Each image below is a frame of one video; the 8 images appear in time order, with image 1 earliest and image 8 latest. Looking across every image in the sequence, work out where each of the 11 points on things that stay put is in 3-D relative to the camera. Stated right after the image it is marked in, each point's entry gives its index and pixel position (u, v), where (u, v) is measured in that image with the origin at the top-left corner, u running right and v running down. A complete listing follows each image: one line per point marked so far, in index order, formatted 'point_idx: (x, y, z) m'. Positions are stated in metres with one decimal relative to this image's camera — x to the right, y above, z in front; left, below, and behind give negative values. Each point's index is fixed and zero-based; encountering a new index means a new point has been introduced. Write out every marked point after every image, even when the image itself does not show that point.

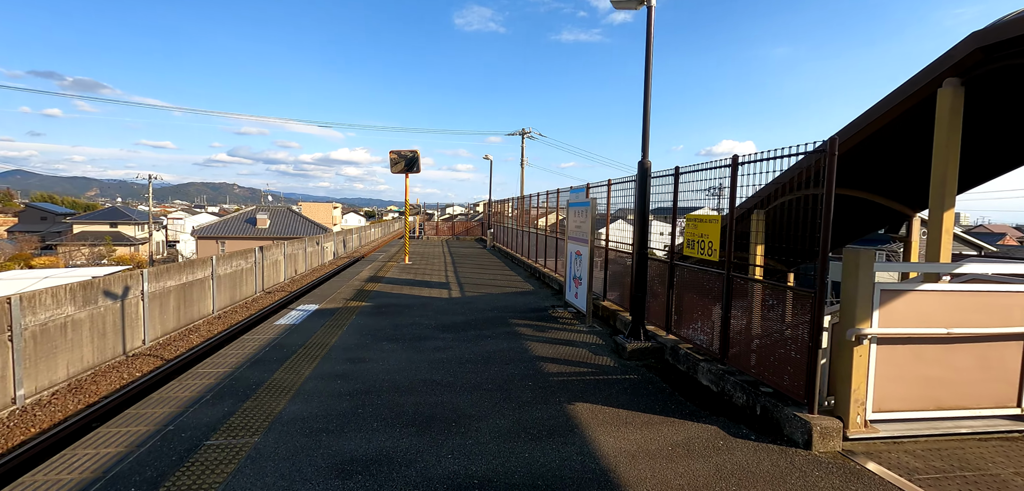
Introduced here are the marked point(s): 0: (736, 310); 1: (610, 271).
0: (+2.4, -0.7, +5.1) m
1: (+1.8, -0.5, +8.7) m
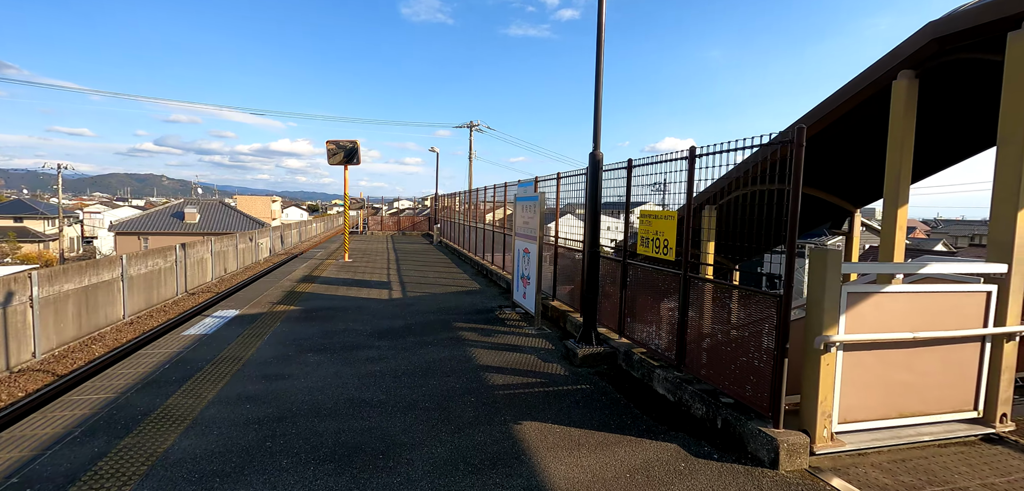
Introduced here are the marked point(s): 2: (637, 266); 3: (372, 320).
0: (+1.8, -0.7, +4.7) m
1: (+0.8, -0.4, +8.3) m
2: (+1.5, -0.2, +5.8) m
3: (-2.4, -1.3, +8.1) m
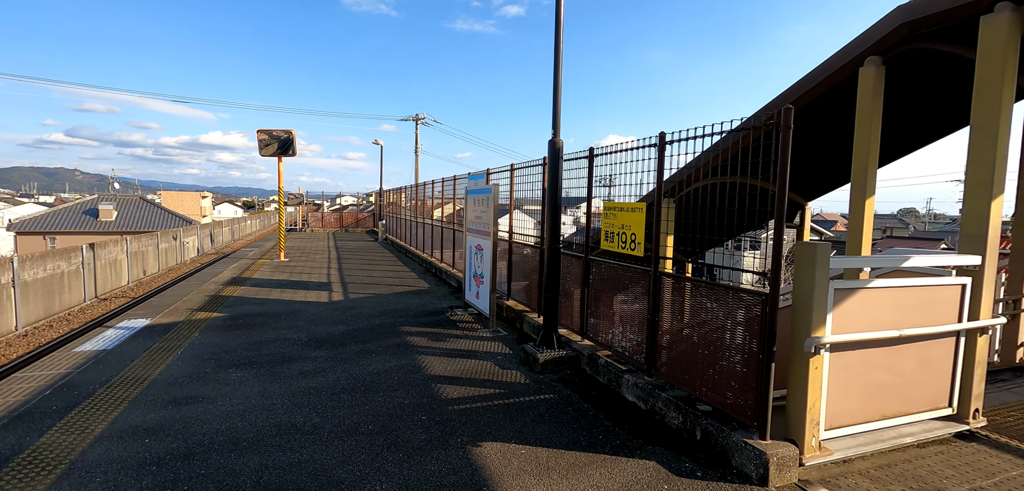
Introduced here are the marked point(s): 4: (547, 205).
0: (+1.4, -0.6, +4.4) m
1: (+0.1, -0.4, +7.8) m
2: (+1.0, -0.2, +5.3) m
3: (-3.1, -1.2, +7.3) m
4: (+0.4, +0.5, +5.6) m
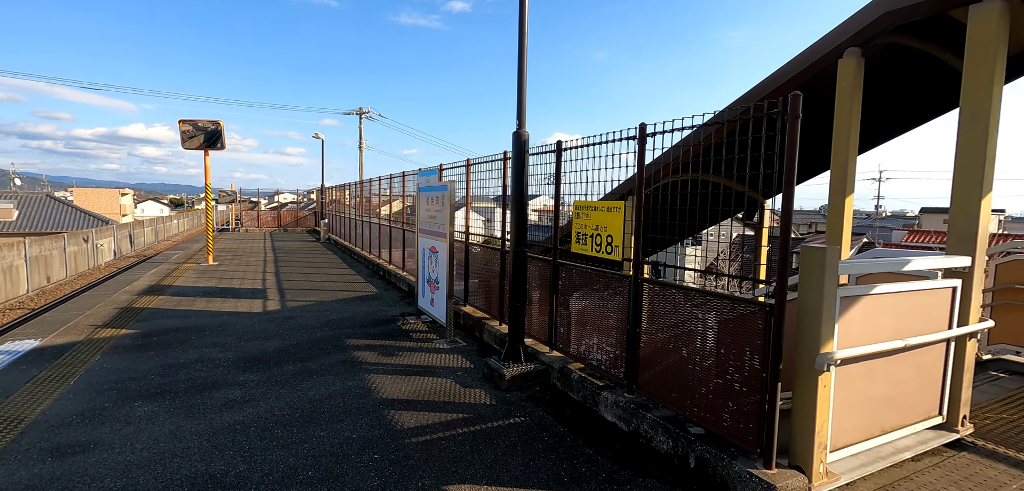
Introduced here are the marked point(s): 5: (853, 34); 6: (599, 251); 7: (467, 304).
0: (+1.1, -0.7, +3.9) m
1: (-0.6, -0.4, +7.2) m
2: (+0.6, -0.2, +4.9) m
3: (-3.7, -1.3, +6.4) m
4: (0.0, +0.4, +5.0) m
5: (+3.0, +1.9, +4.3) m
6: (+0.8, 0.0, +4.5) m
7: (-0.7, -0.9, +7.4) m
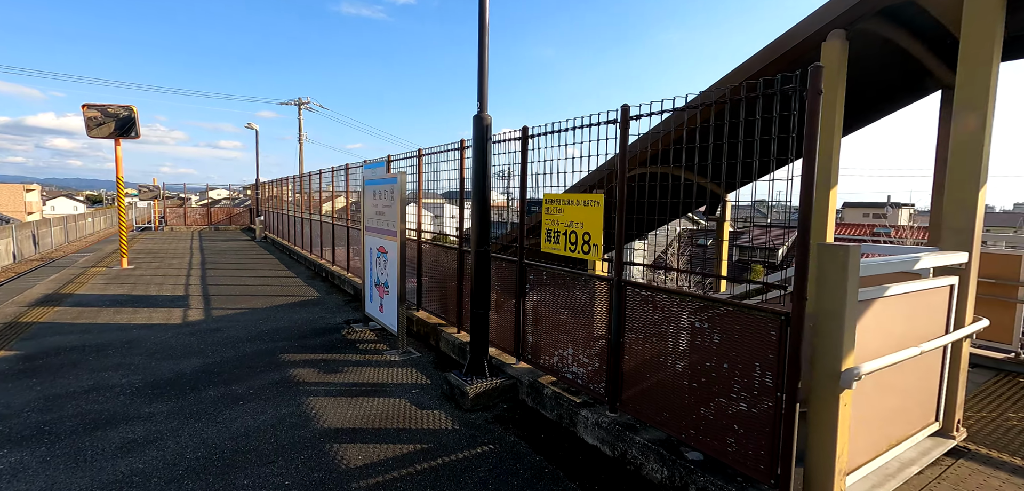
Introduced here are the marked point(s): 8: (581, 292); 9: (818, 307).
0: (+0.9, -0.6, +3.5) m
1: (-1.2, -0.4, +6.6) m
2: (+0.3, -0.2, +4.4) m
3: (-4.1, -1.3, +5.4) m
4: (-0.4, +0.4, +4.4) m
5: (+2.7, +1.9, +4.0) m
6: (+0.5, 0.0, +4.0) m
7: (-1.3, -0.9, +6.8) m
8: (+0.6, -0.4, +3.9) m
9: (+1.7, -0.3, +2.6) m
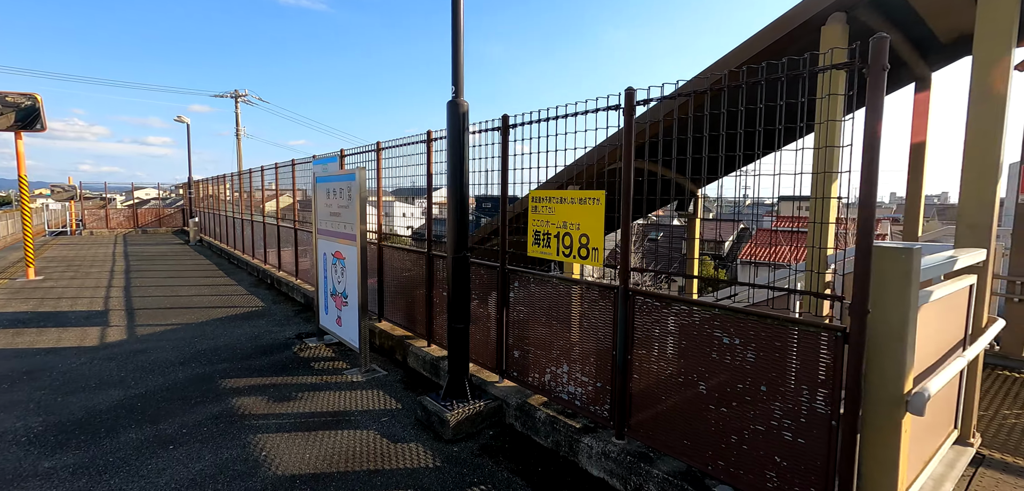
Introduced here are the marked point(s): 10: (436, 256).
0: (+0.8, -0.7, +3.0) m
1: (-1.5, -0.4, +5.9) m
2: (+0.1, -0.2, +3.9) m
3: (-4.3, -1.4, +4.5) m
4: (-0.5, +0.4, +3.9) m
5: (+2.6, +1.9, +3.7) m
6: (+0.4, -0.1, +3.5) m
7: (-1.6, -0.9, +6.1) m
8: (+0.5, -0.4, +3.5) m
9: (+1.7, -0.3, +2.3) m
10: (-0.8, -0.1, +5.0) m
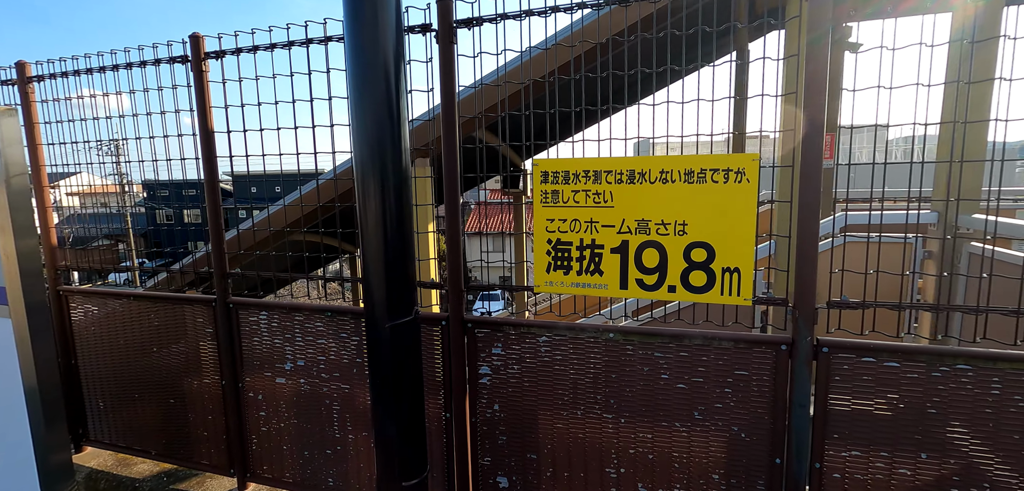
0: (+1.2, -0.7, +1.6) m
1: (-2.4, -0.7, +2.8) m
2: (+0.1, -0.3, +1.9) m
3: (-3.9, -2.0, +0.1) m
4: (-0.5, +0.2, +1.5) m
5: (+2.0, +2.1, +3.0) m
6: (+0.5, -0.1, +1.8) m
7: (-2.5, -1.2, +2.9) m
8: (+0.6, -0.5, +1.8) m
9: (+2.3, -0.3, +1.5) m
10: (-1.3, -0.3, +2.4) m
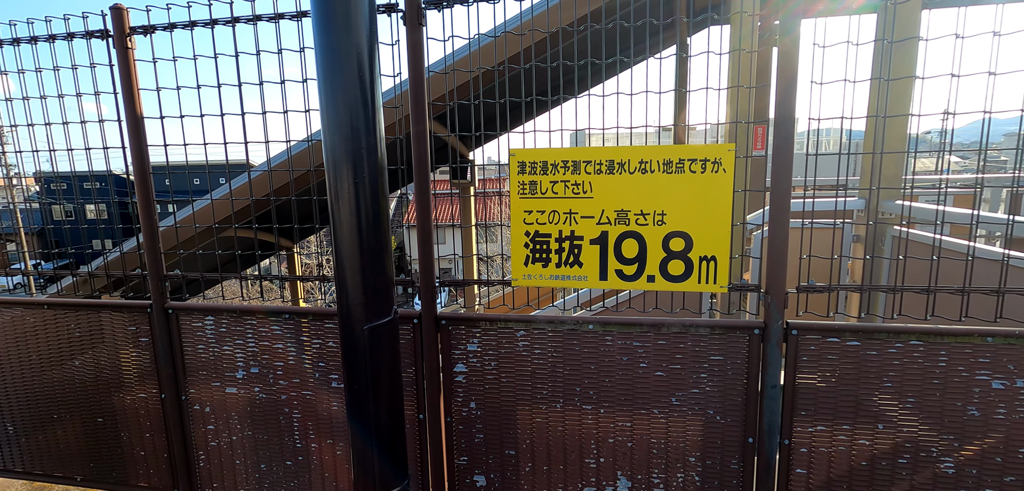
0: (+1.1, -0.6, +1.7) m
1: (-2.5, -0.7, +2.4) m
2: (0.0, -0.3, +1.9) m
3: (-3.7, -2.1, -0.3) m
4: (-0.5, +0.2, +1.4) m
5: (+1.7, +2.2, +3.1) m
6: (+0.4, -0.1, +1.8) m
7: (-2.7, -1.2, +2.5) m
8: (+0.5, -0.4, +1.8) m
9: (+2.2, -0.2, +1.7) m
10: (-1.5, -0.3, +2.2) m
